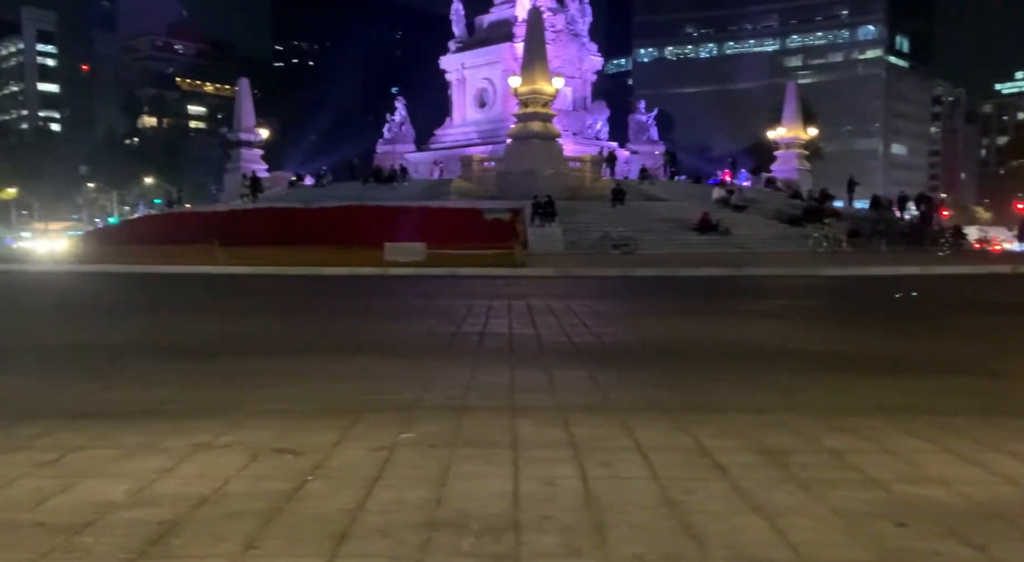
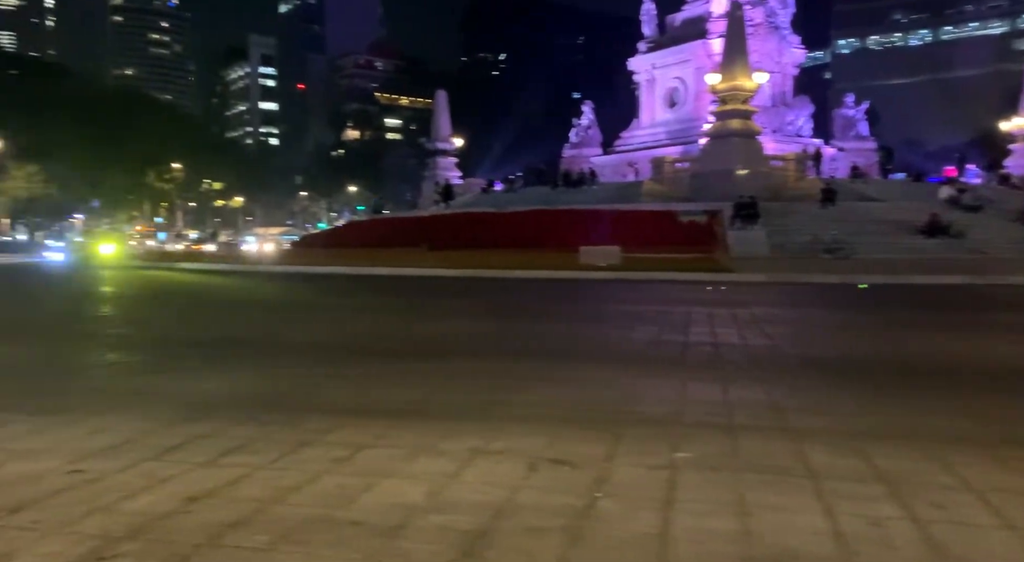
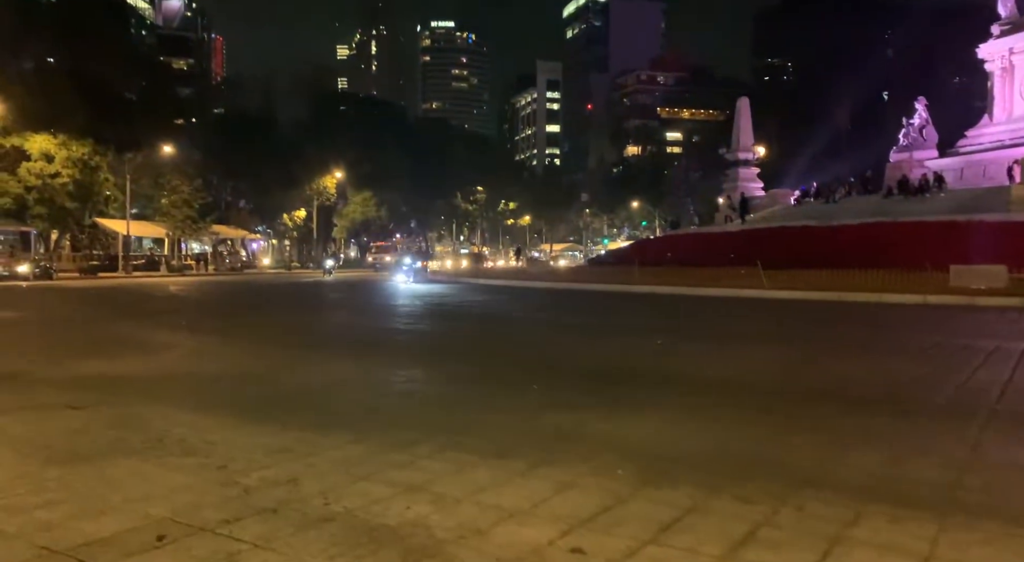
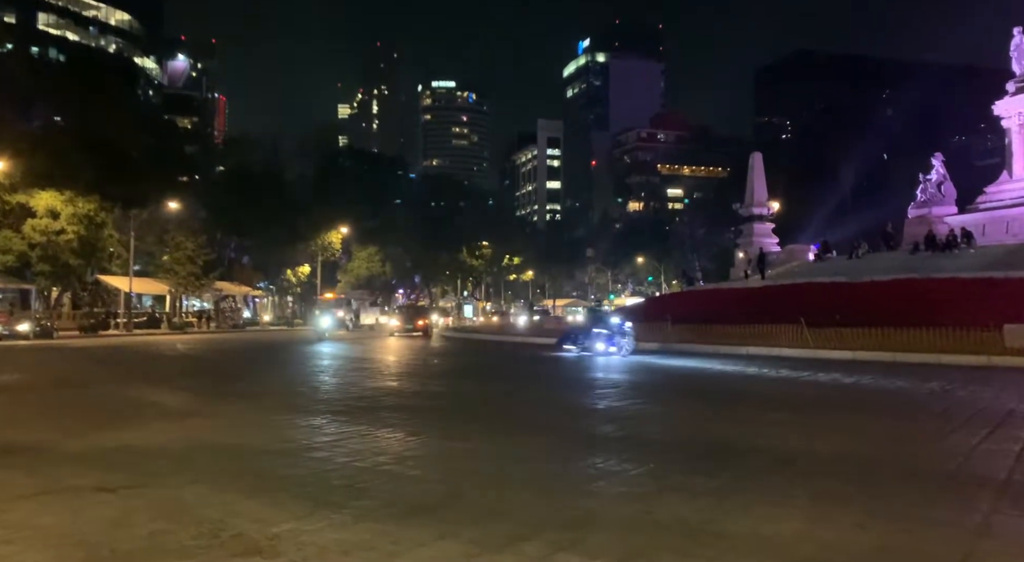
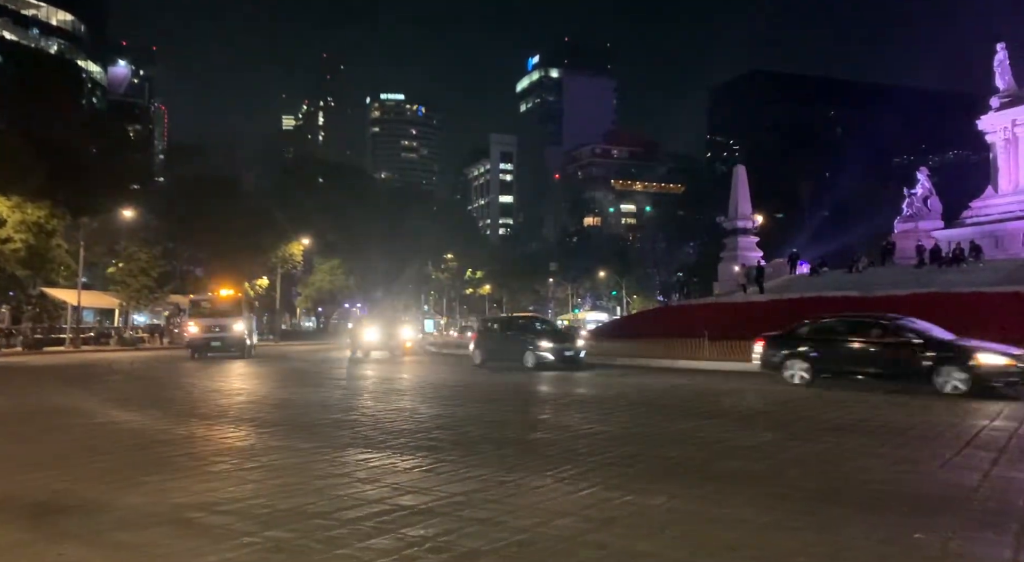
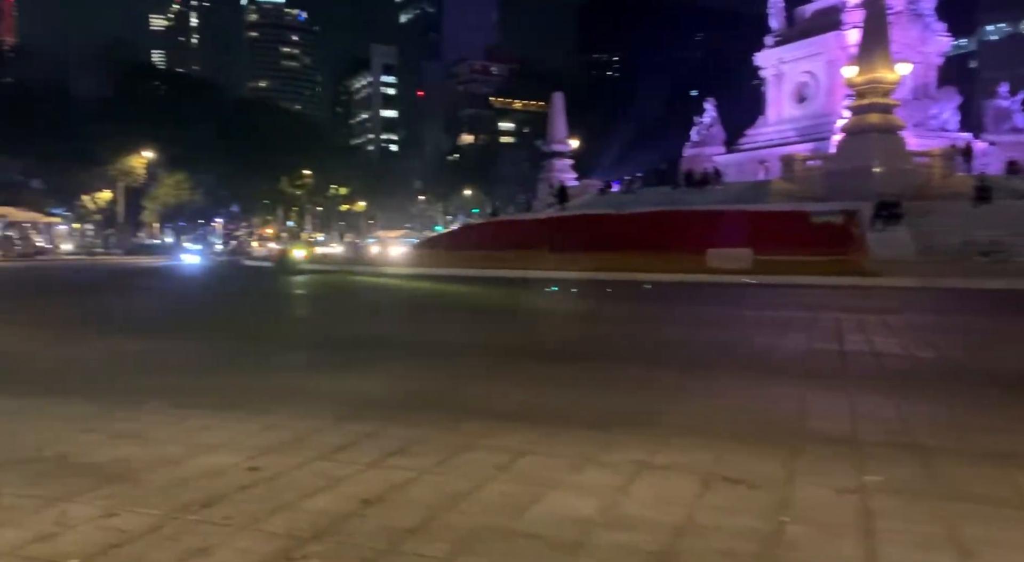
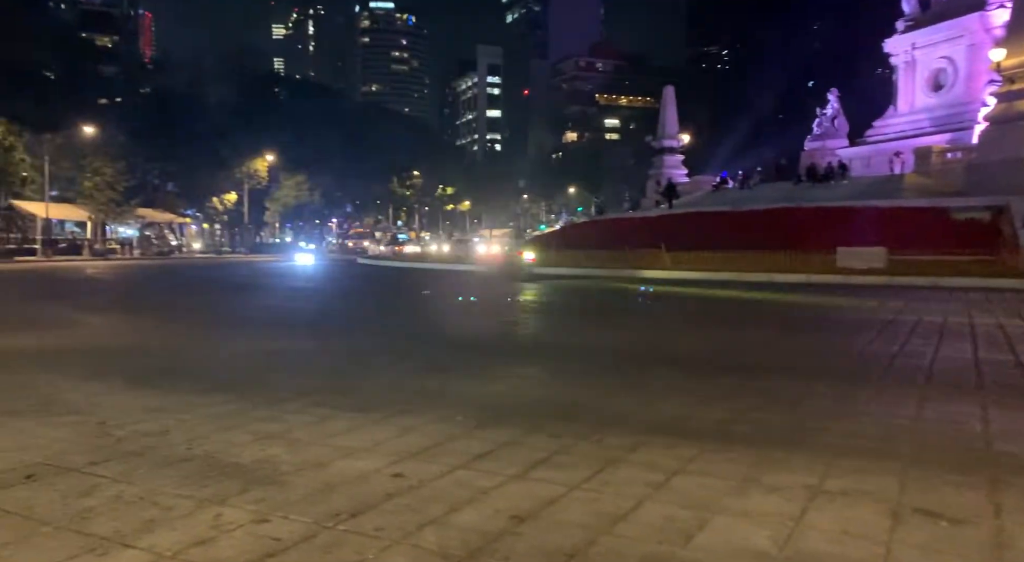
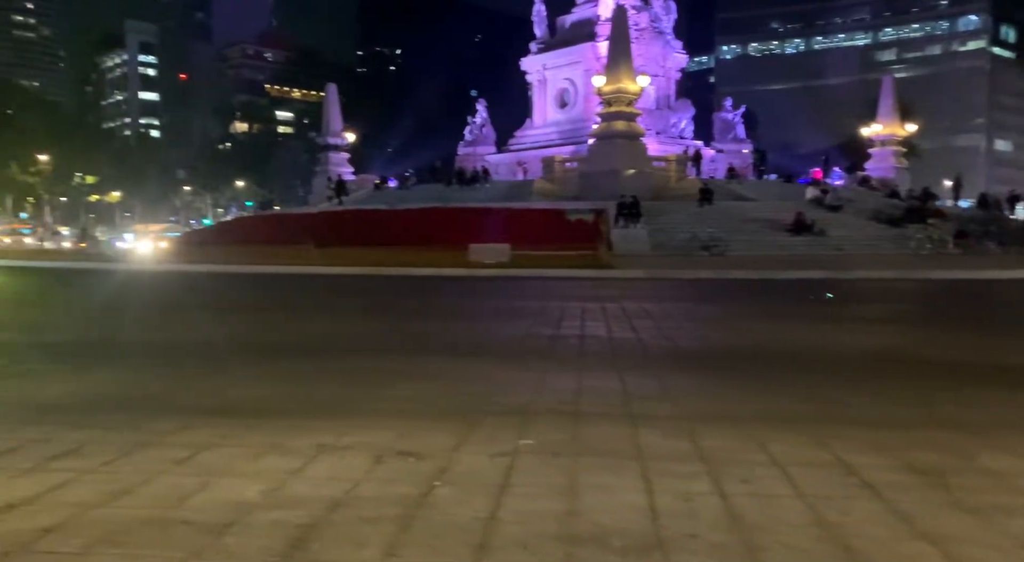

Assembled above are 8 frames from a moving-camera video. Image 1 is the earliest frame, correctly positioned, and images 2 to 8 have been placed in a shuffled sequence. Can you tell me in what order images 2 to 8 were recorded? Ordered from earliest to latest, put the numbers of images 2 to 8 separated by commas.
8, 2, 6, 7, 3, 4, 5
